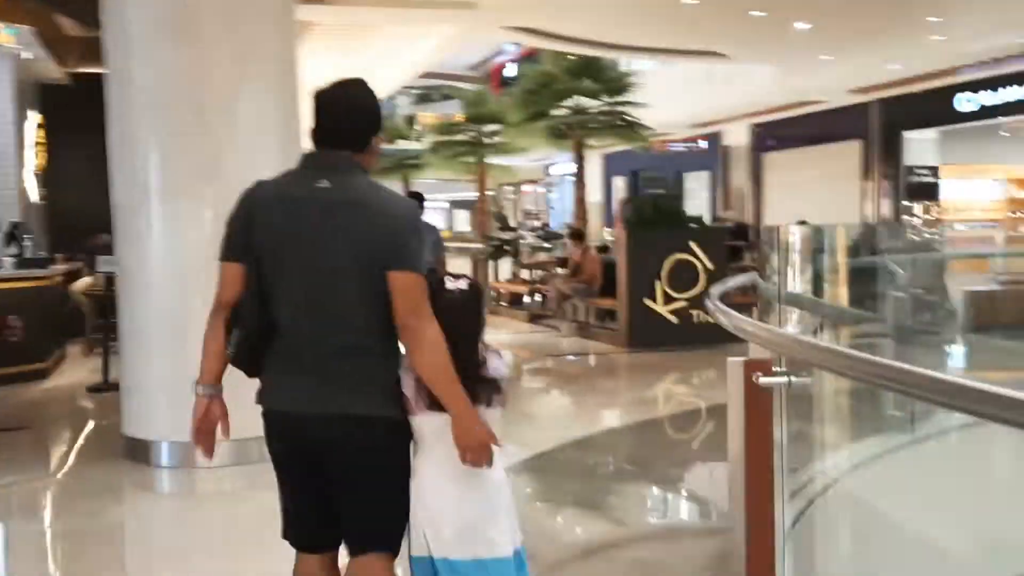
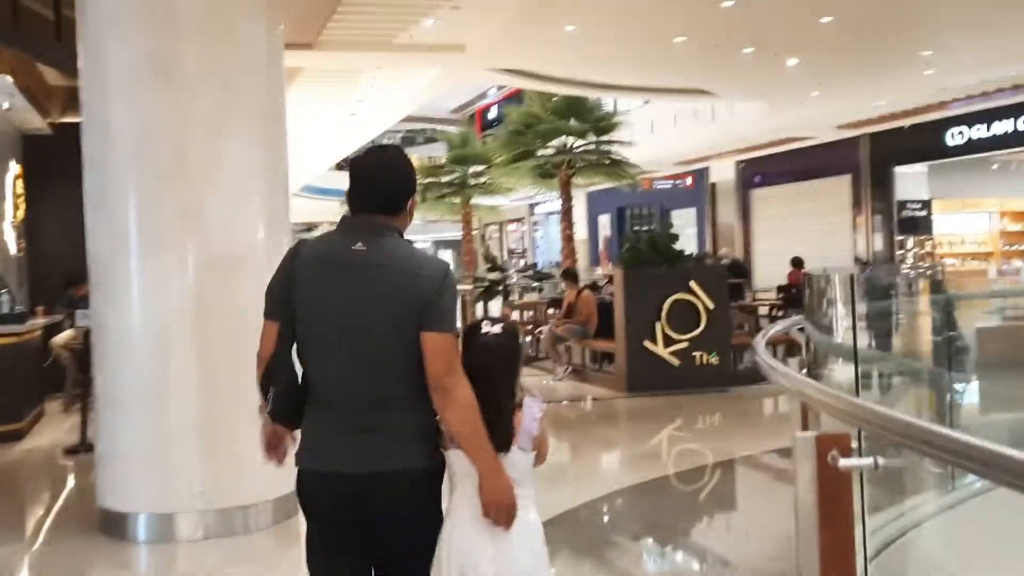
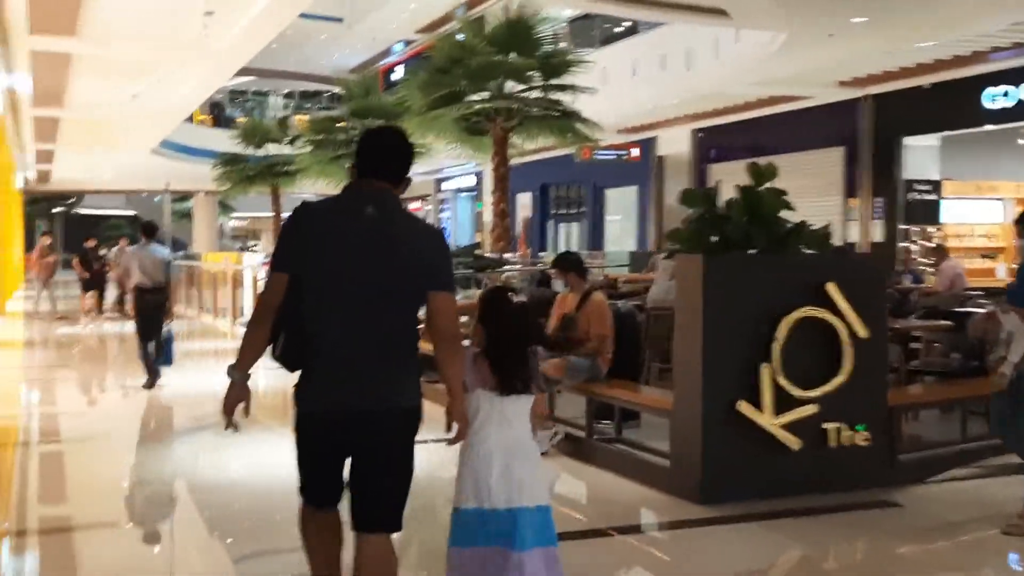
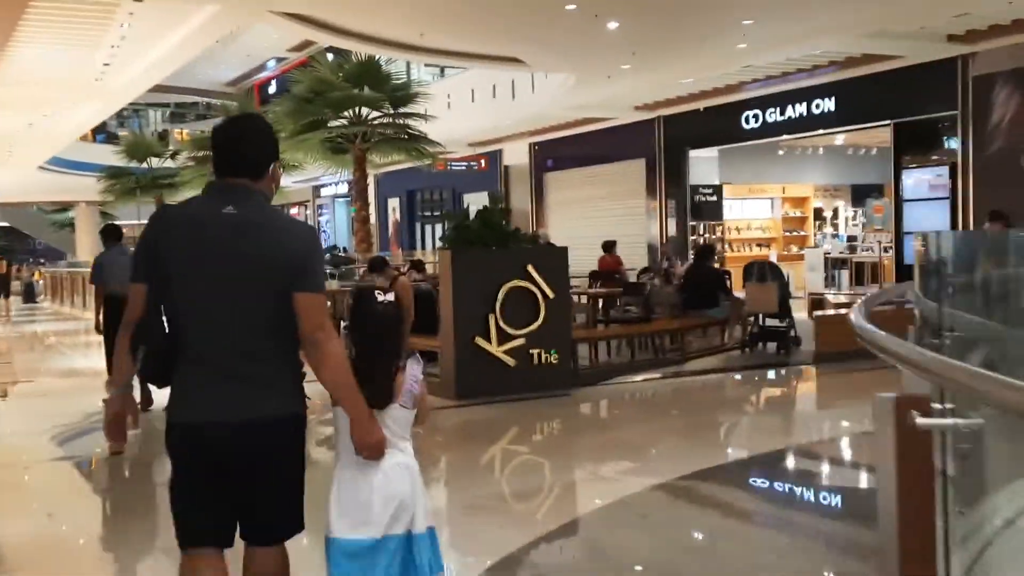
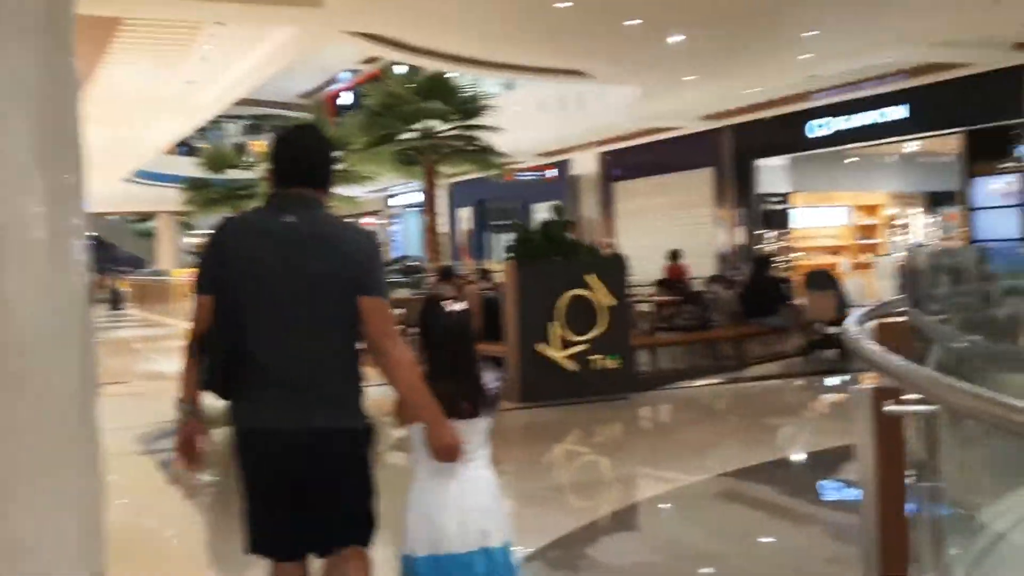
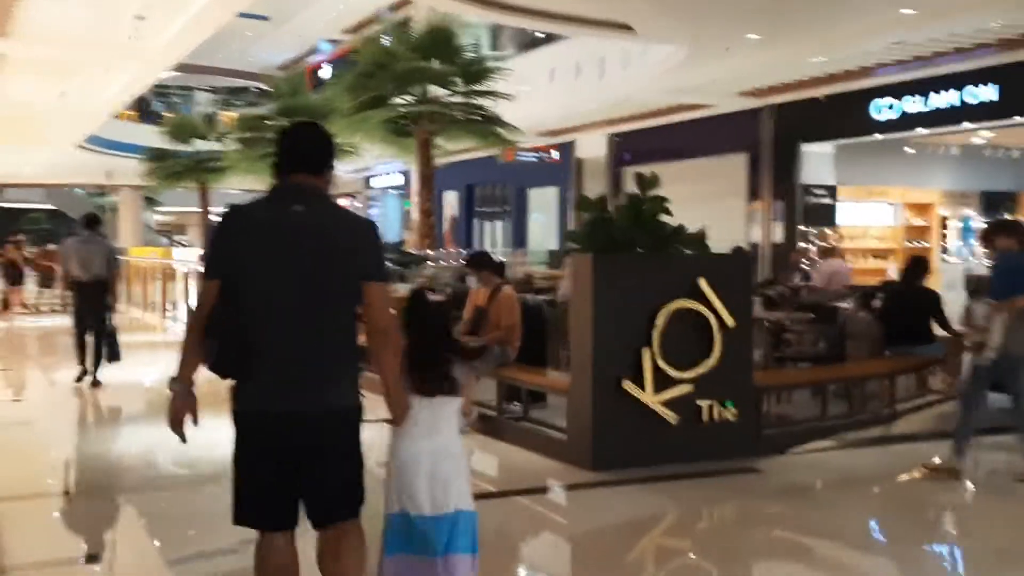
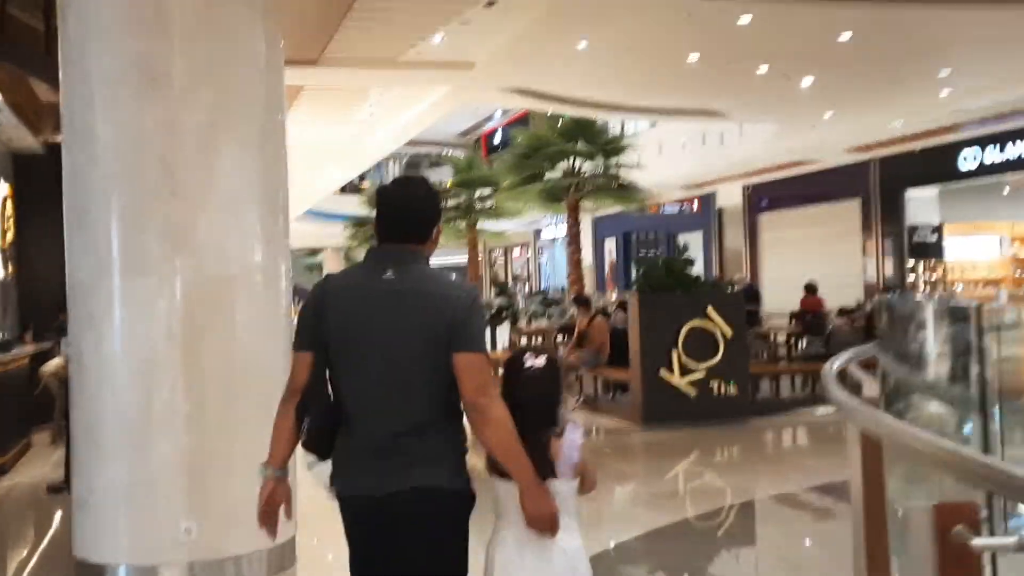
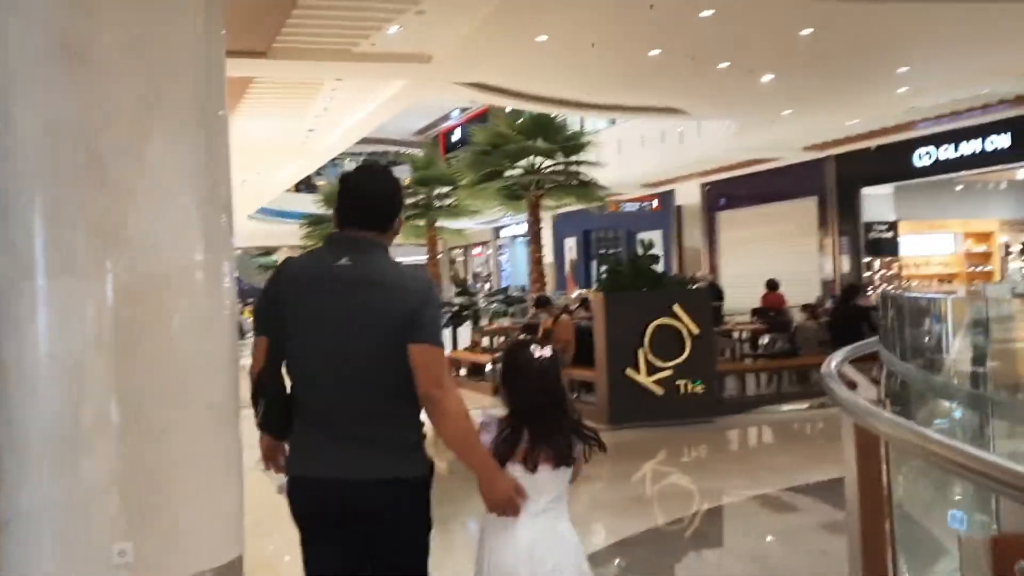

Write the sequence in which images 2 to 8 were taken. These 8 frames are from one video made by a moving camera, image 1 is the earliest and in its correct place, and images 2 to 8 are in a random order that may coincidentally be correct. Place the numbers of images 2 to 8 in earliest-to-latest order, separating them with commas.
2, 7, 8, 5, 4, 6, 3
